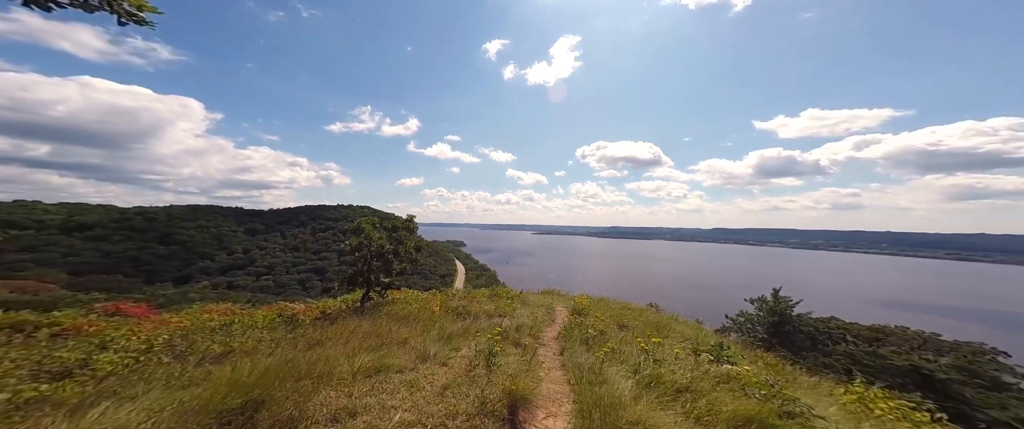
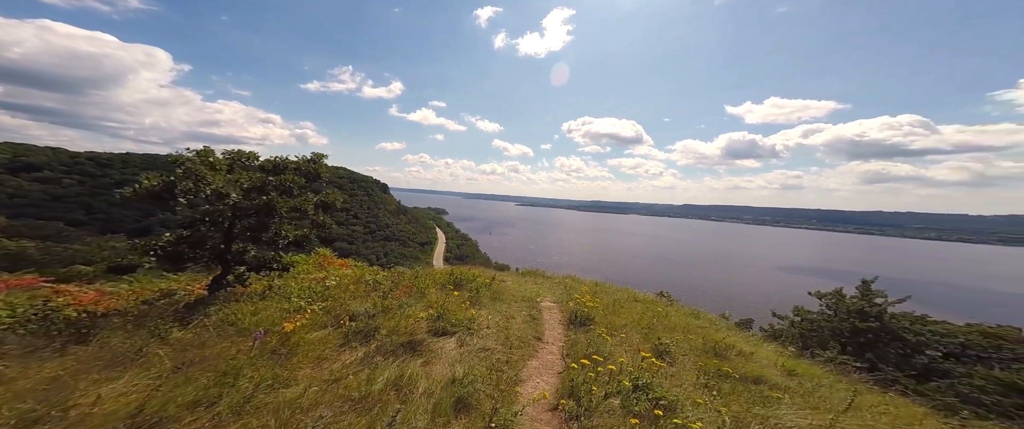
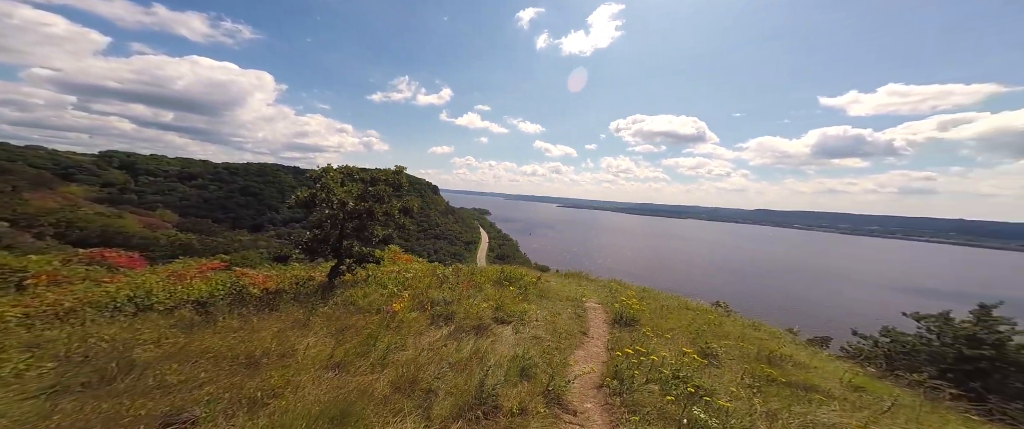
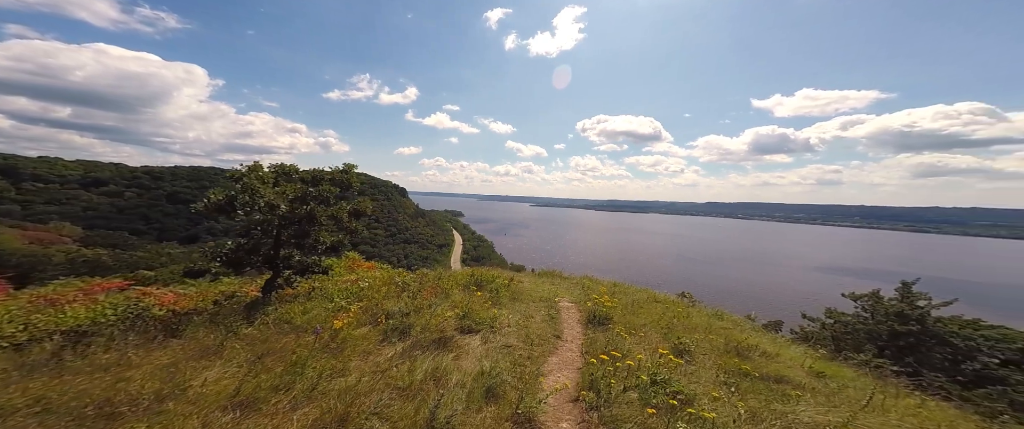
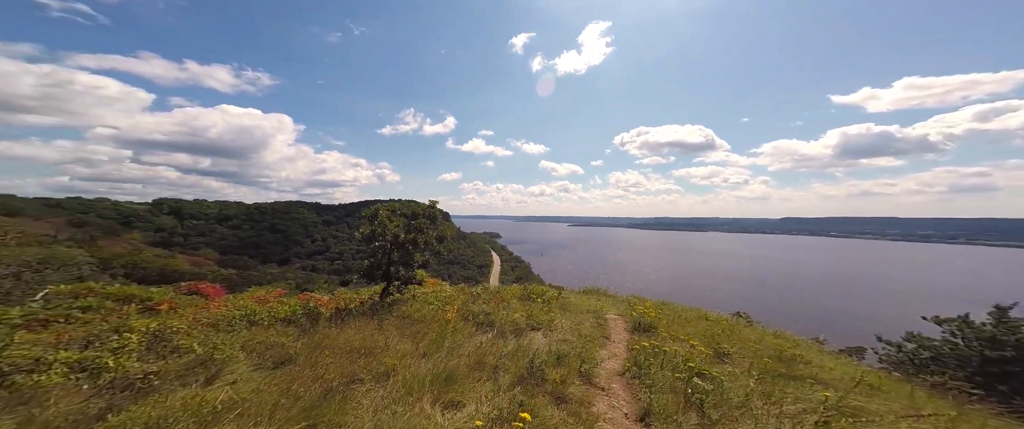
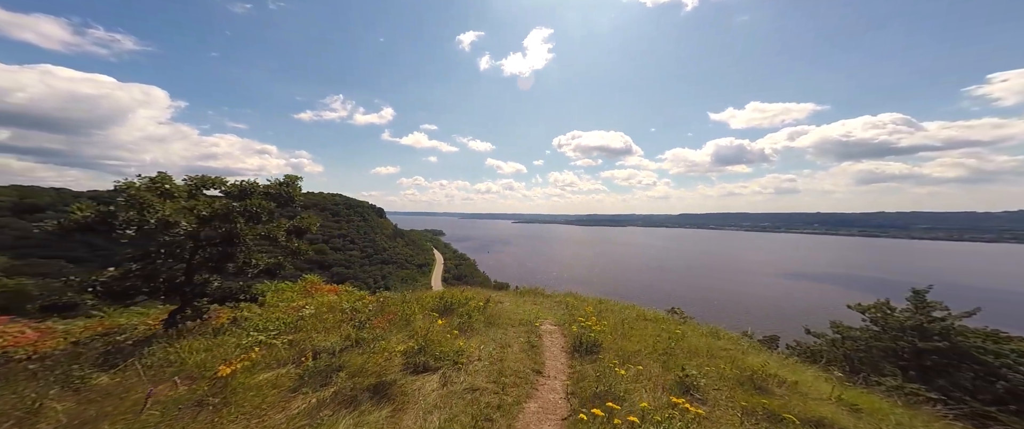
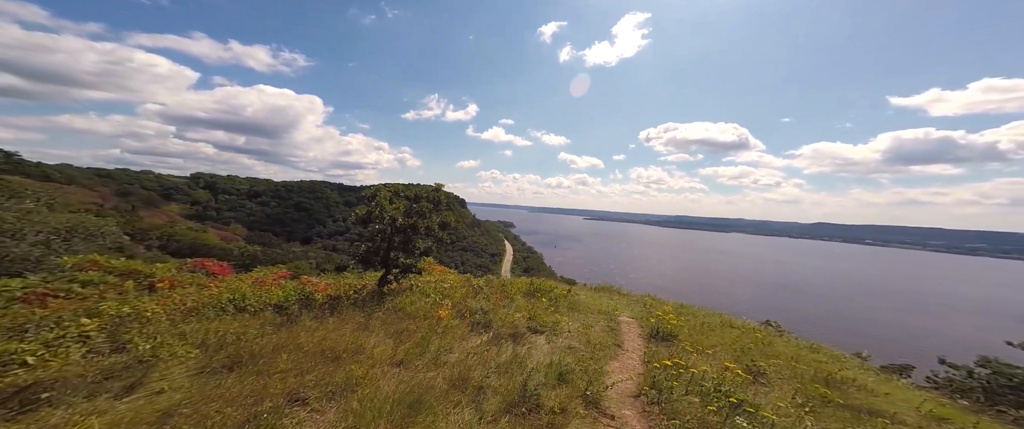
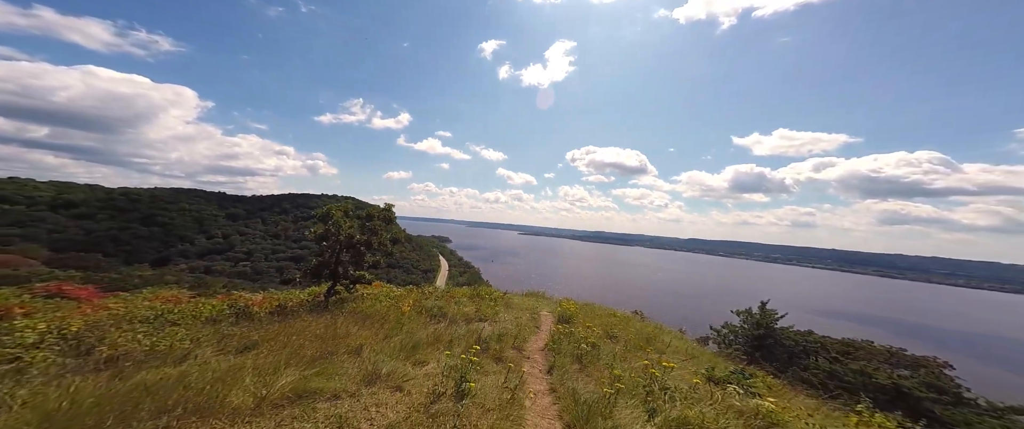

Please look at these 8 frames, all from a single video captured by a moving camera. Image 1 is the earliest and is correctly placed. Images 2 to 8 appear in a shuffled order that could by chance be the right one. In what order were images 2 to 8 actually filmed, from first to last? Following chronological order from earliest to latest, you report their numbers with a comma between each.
8, 5, 7, 3, 4, 2, 6
